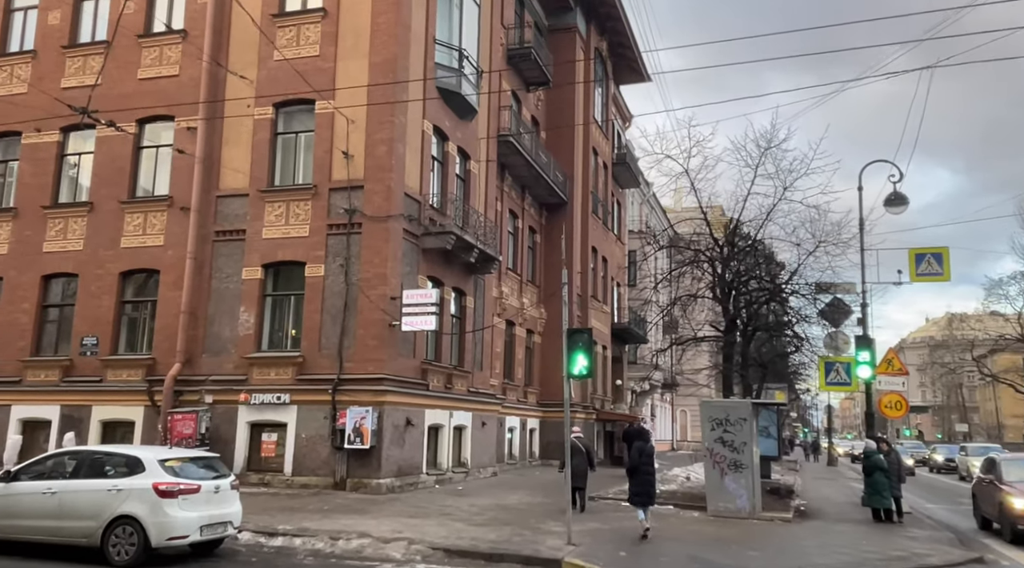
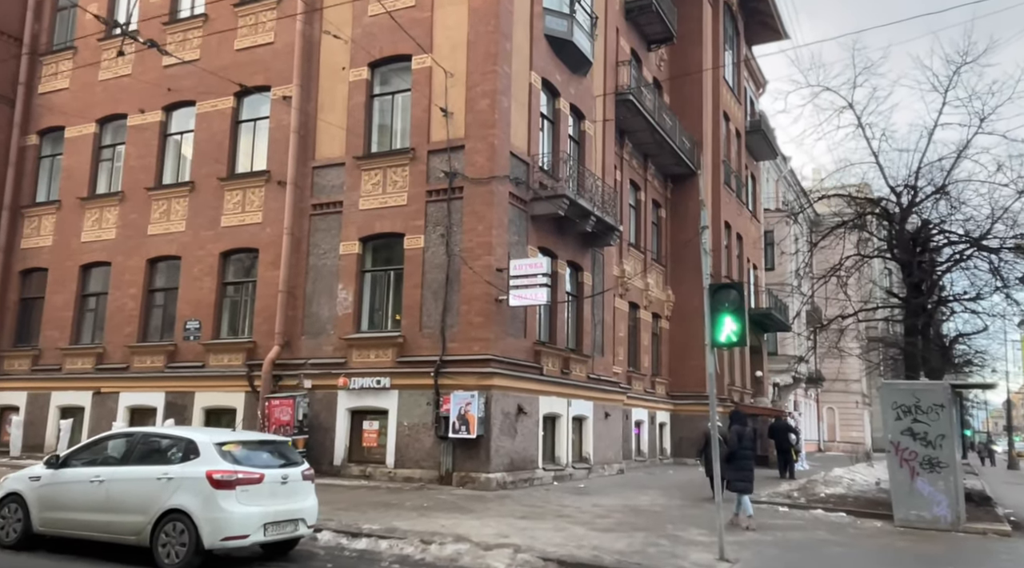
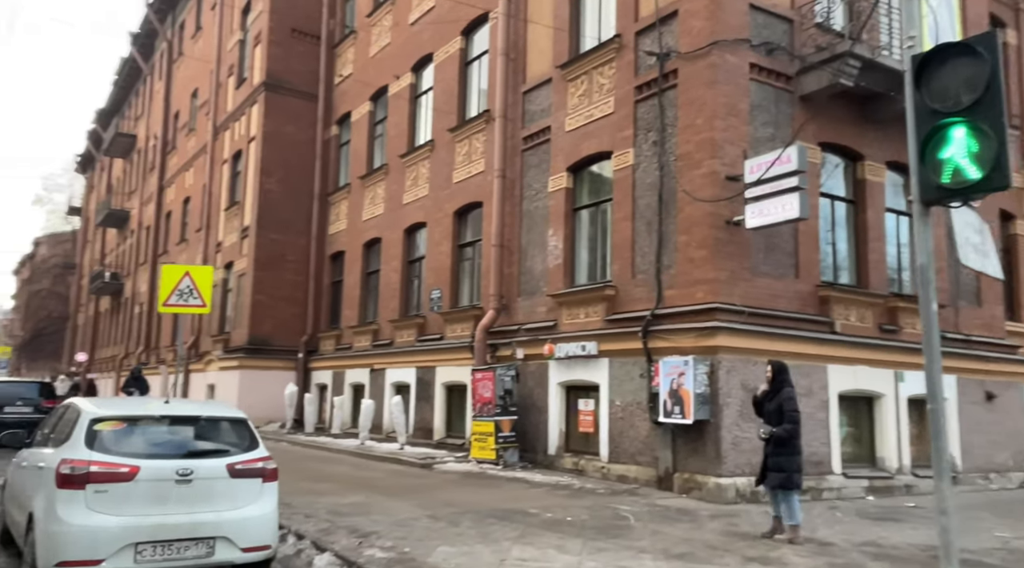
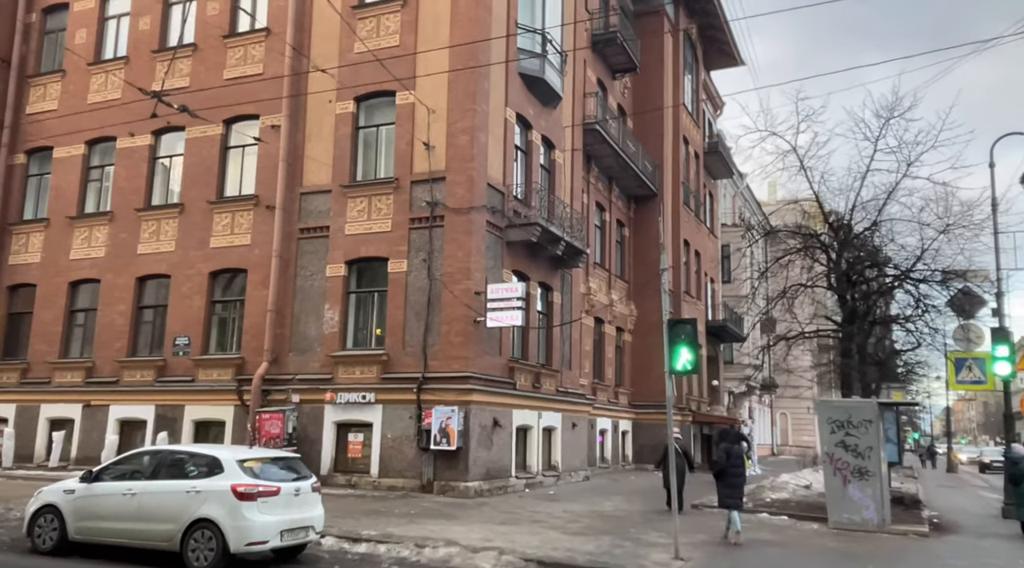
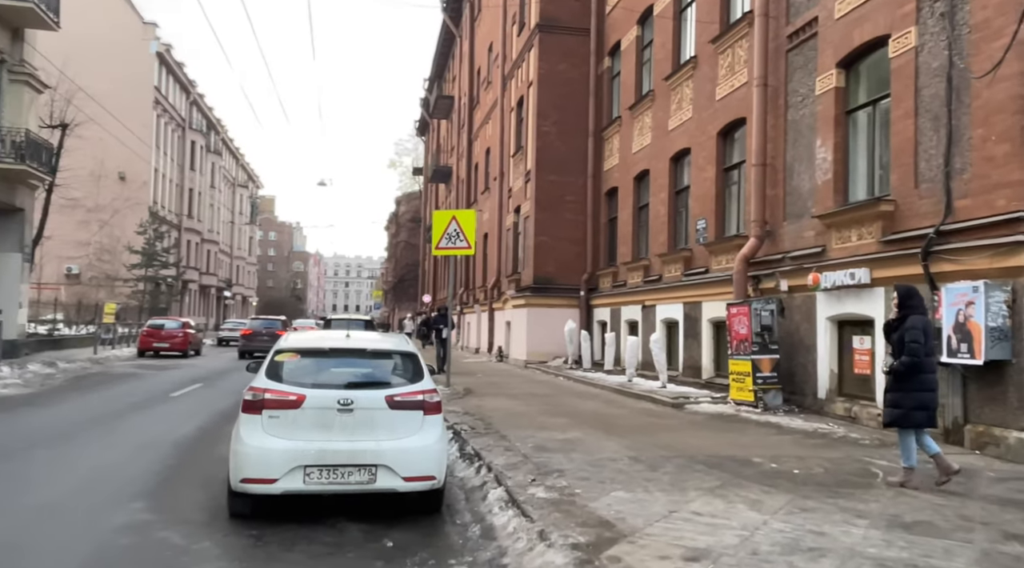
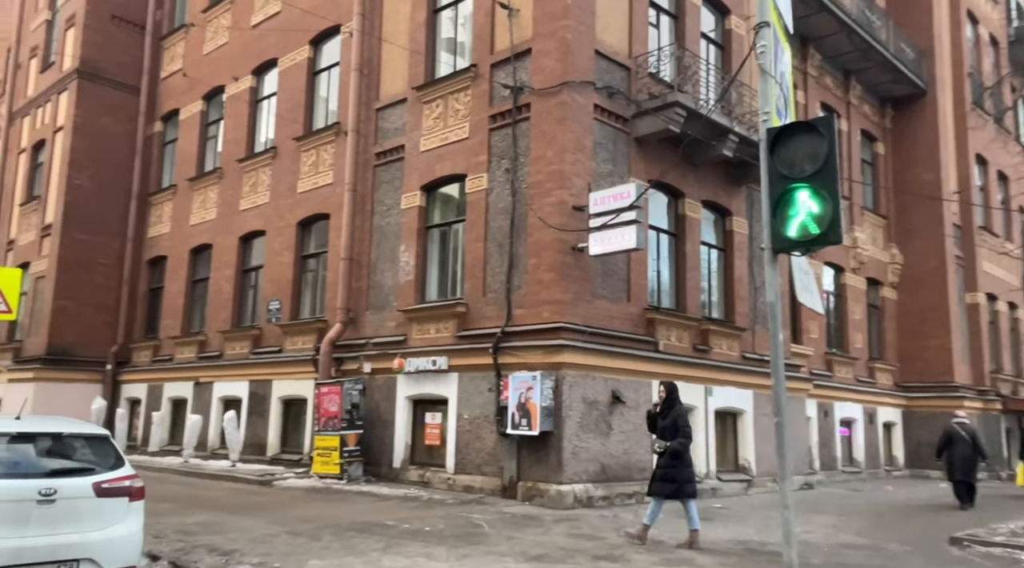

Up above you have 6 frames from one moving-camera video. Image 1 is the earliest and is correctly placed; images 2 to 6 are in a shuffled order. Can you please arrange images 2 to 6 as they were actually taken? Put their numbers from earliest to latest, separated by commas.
4, 2, 6, 3, 5
